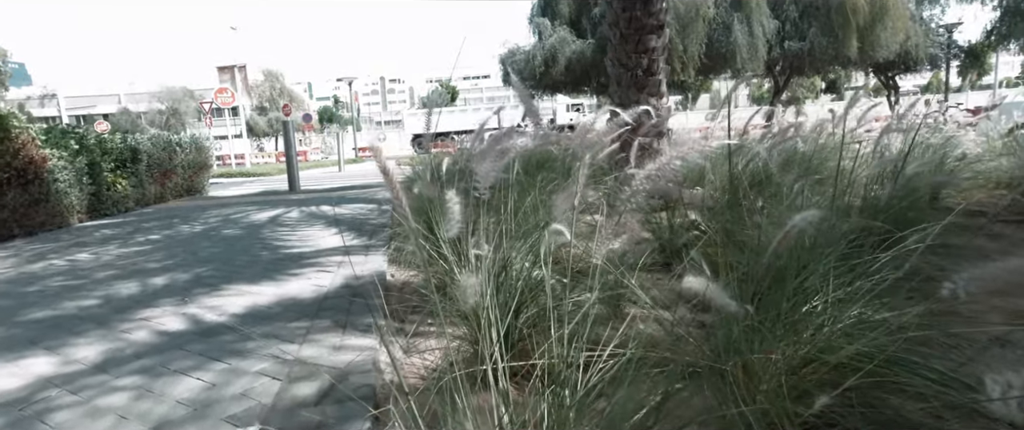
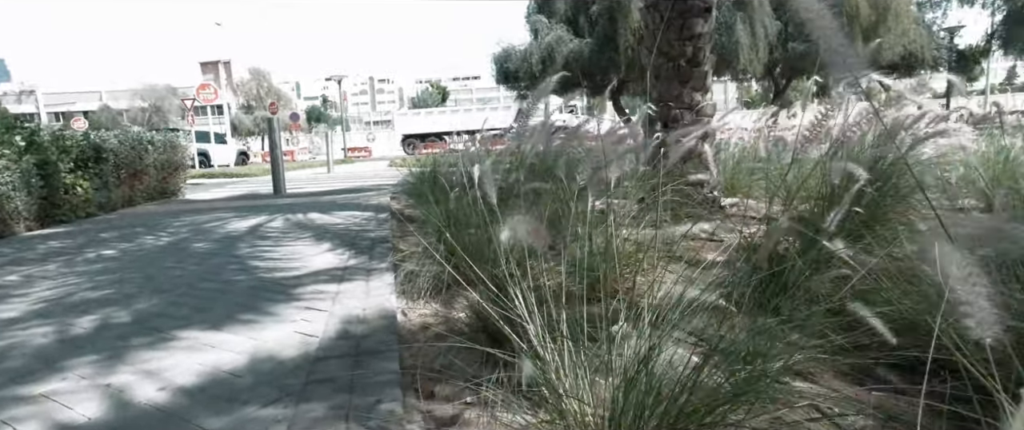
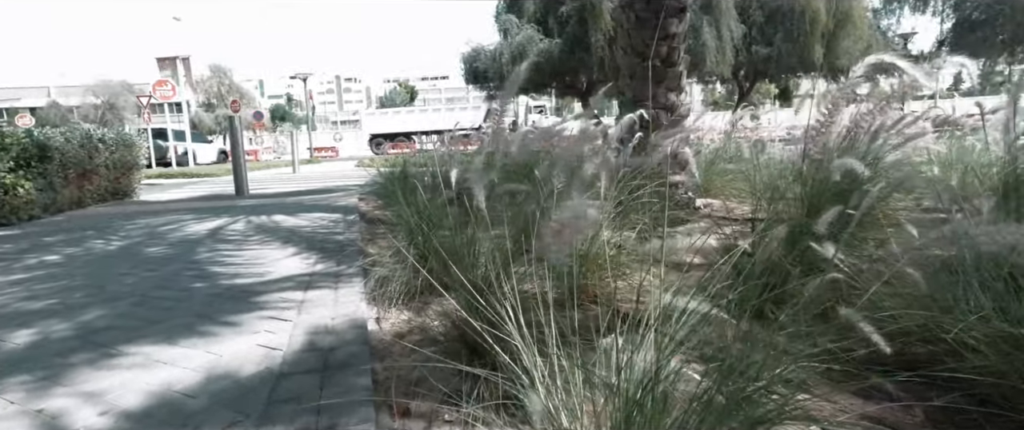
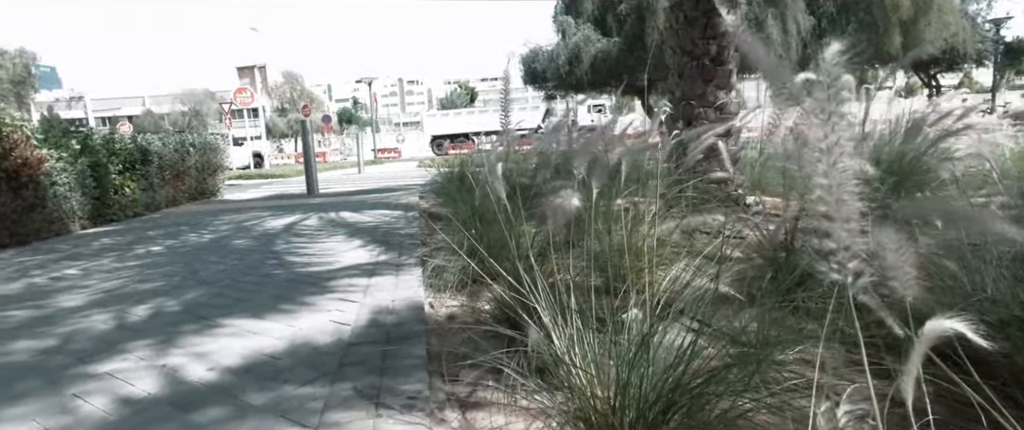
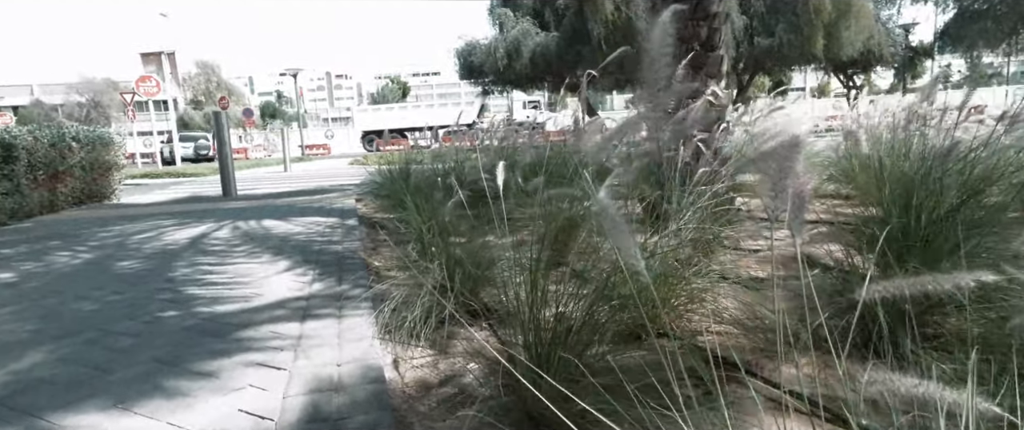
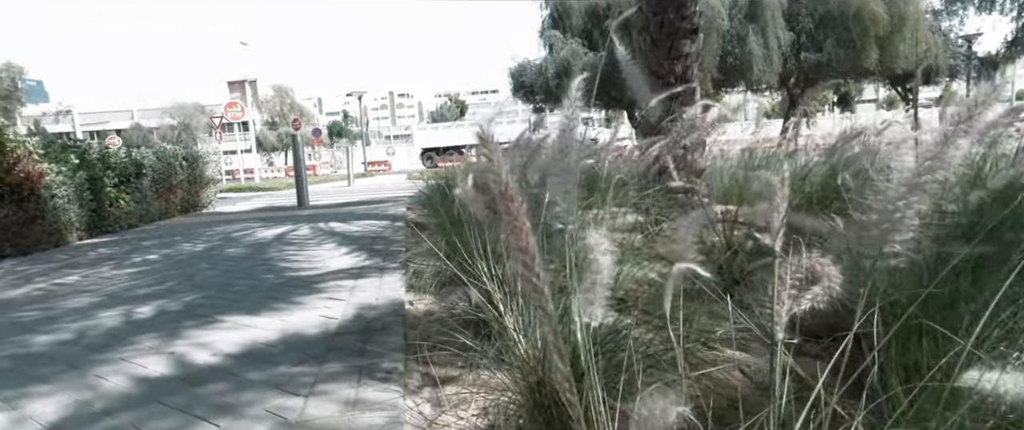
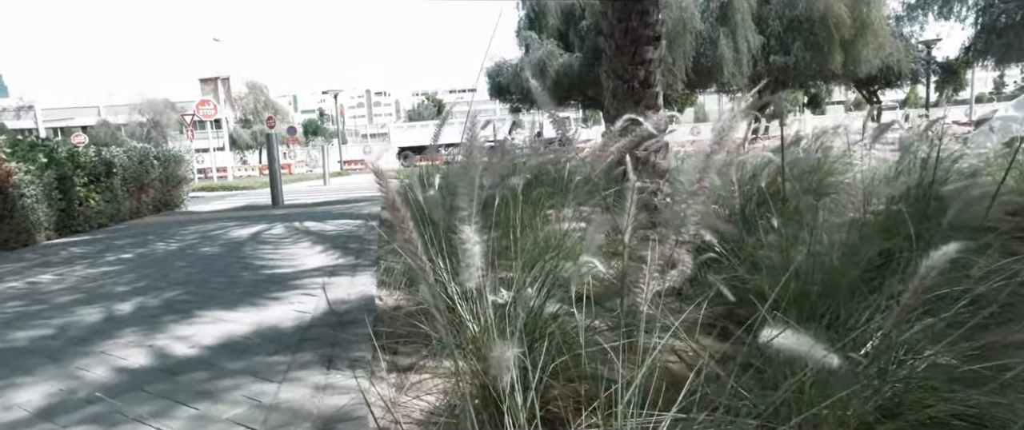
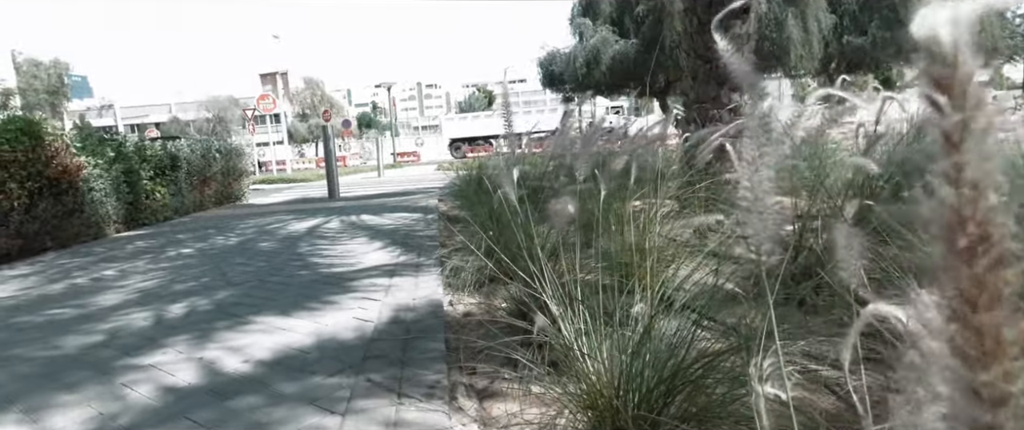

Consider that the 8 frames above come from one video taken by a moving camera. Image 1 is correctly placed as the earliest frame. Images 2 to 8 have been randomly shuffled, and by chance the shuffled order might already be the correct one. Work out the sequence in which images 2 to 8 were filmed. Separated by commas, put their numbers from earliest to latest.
7, 6, 8, 4, 2, 3, 5
